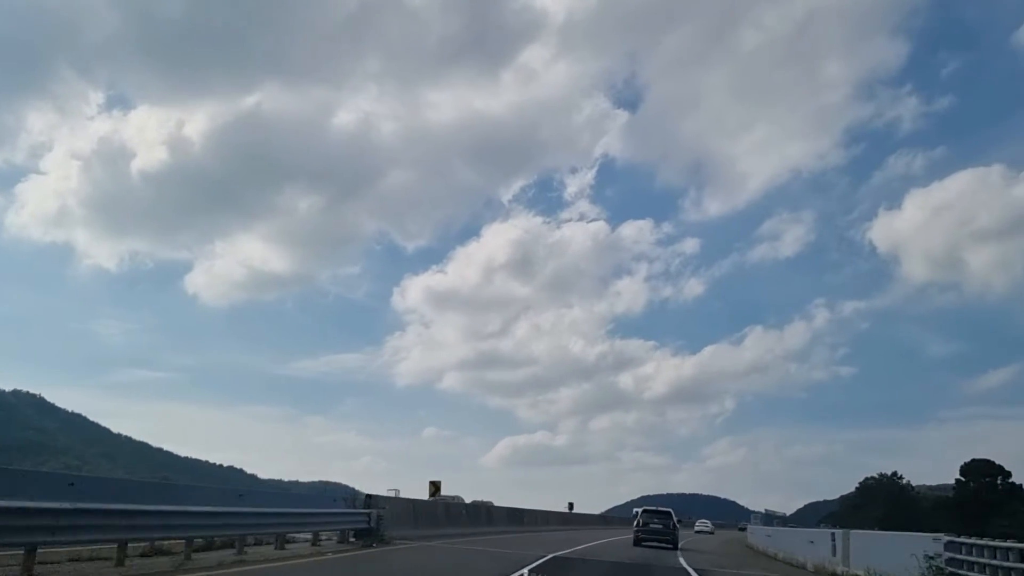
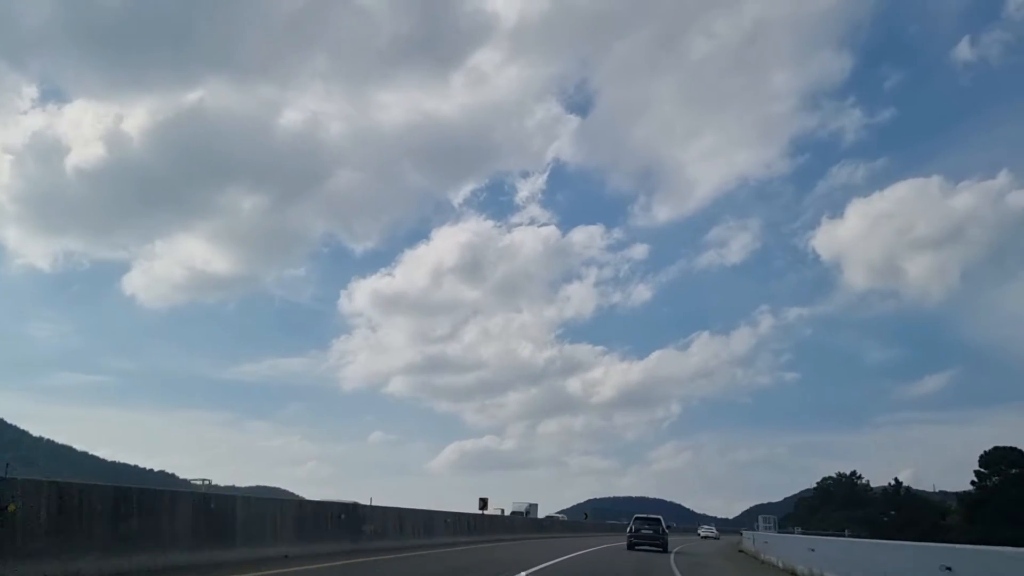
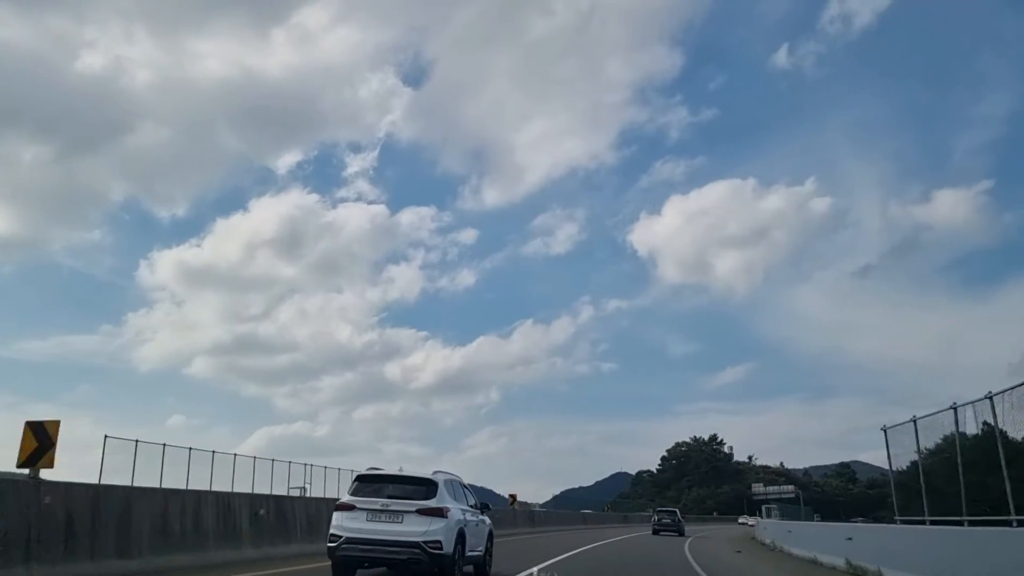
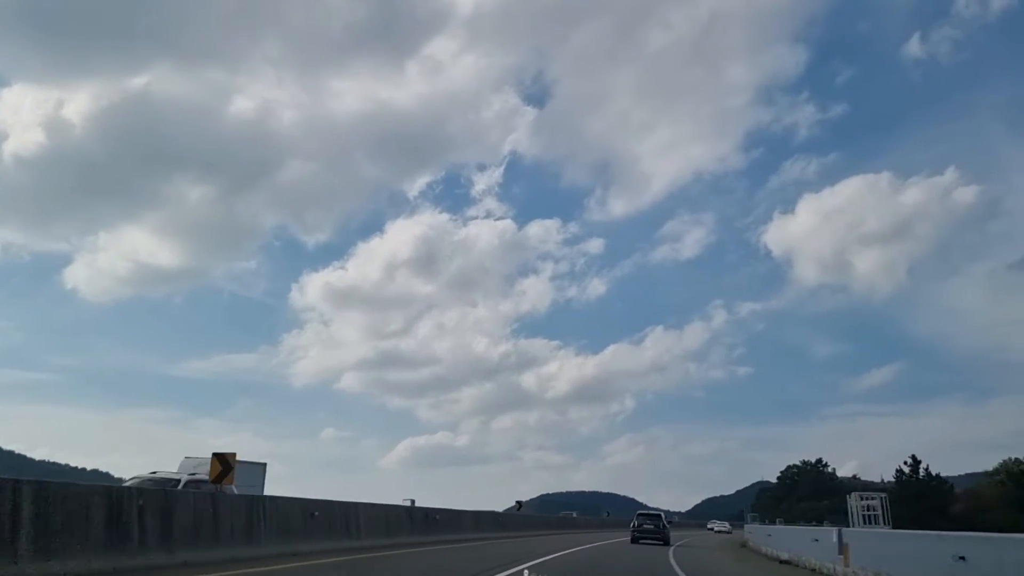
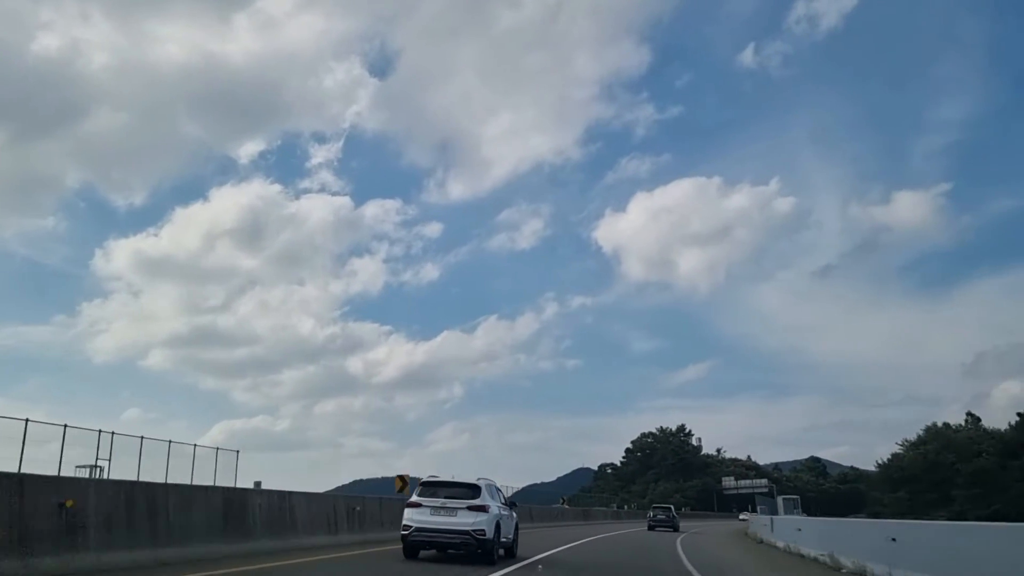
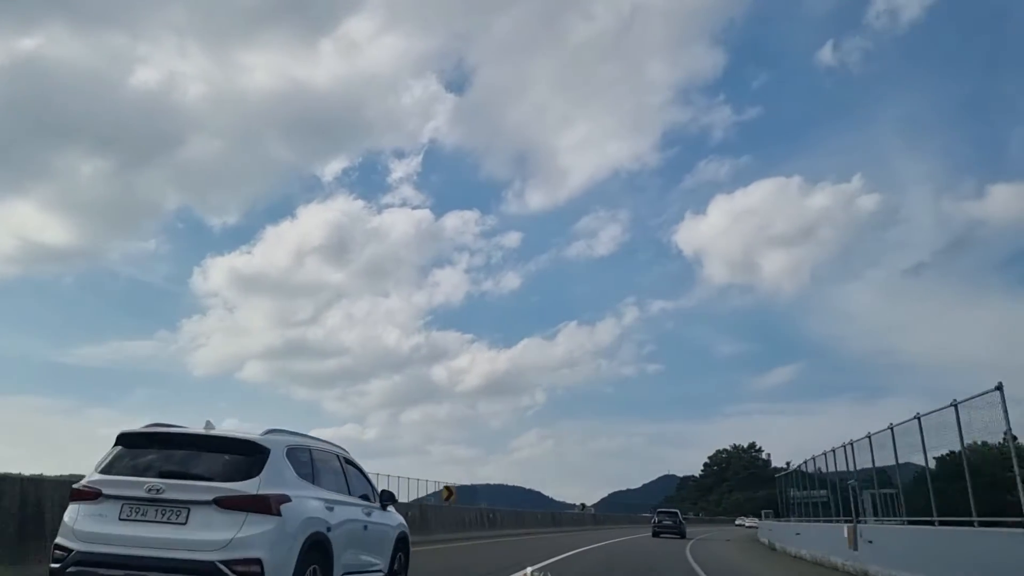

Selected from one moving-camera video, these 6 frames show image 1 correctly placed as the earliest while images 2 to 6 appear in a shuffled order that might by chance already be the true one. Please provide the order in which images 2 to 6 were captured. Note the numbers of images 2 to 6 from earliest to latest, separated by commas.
2, 4, 6, 3, 5
